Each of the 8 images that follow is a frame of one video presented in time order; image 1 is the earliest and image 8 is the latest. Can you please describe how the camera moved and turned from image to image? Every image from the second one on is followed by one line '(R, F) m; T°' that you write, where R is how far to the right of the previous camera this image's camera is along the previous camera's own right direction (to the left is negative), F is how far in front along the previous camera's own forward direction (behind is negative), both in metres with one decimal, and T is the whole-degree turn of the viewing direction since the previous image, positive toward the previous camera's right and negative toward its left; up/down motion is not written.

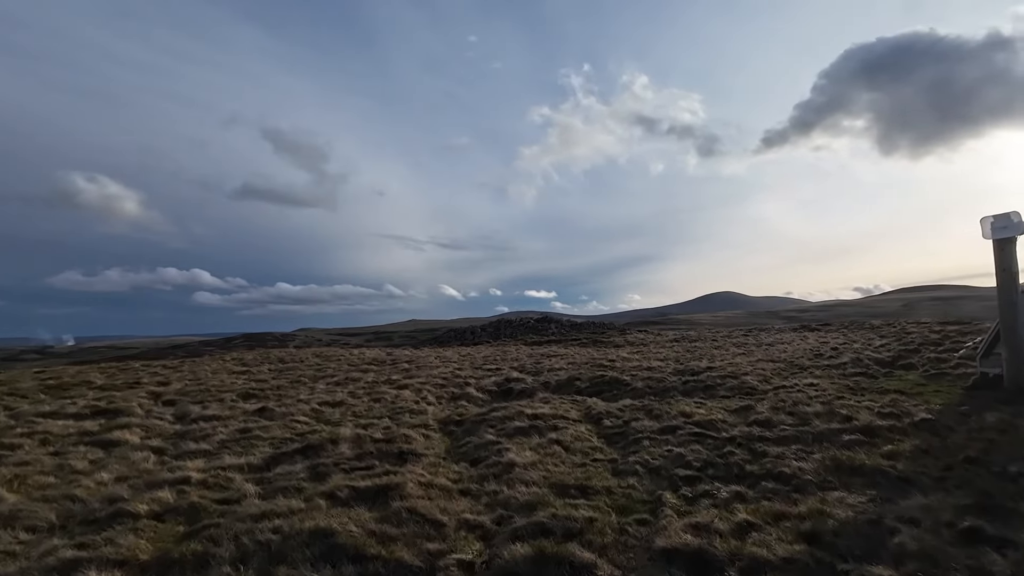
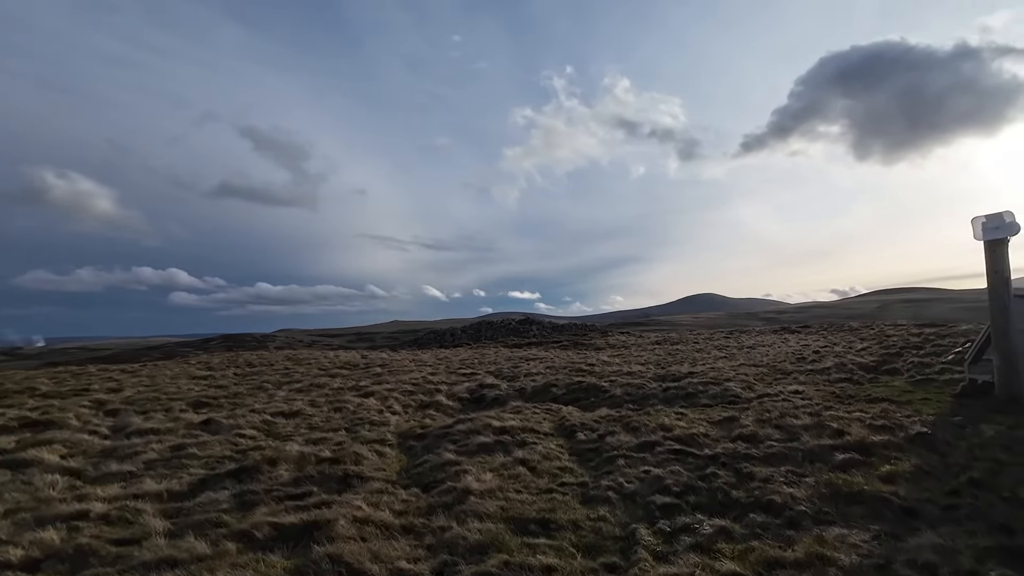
(+0.5, +1.2) m; +2°
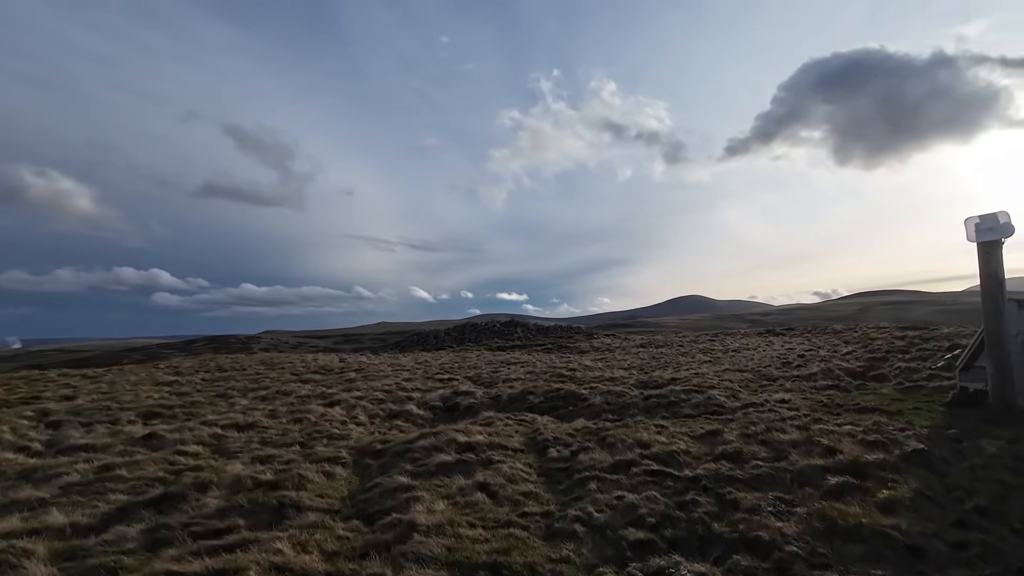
(+0.5, +1.1) m; +1°
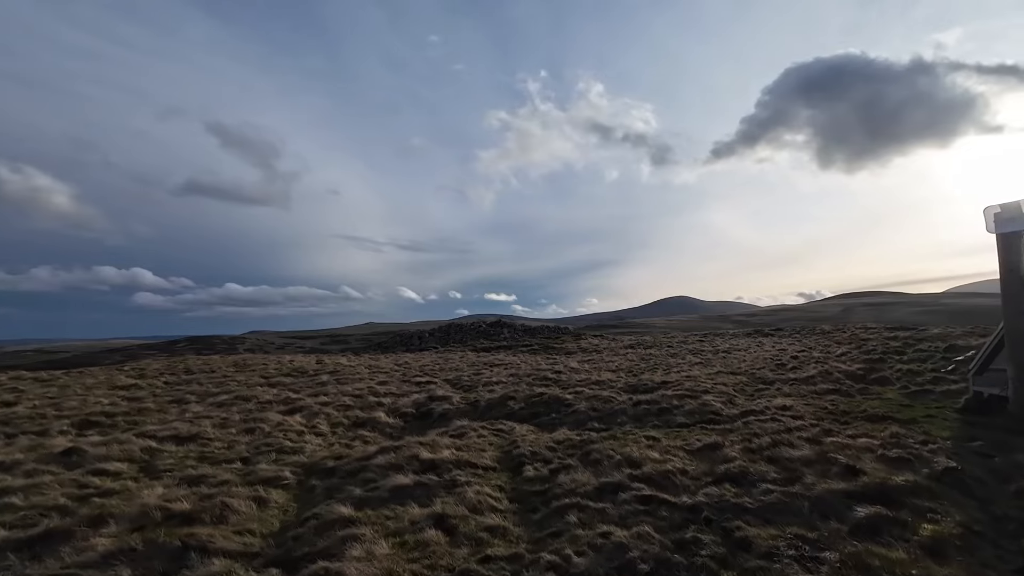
(+0.4, +1.7) m; +1°
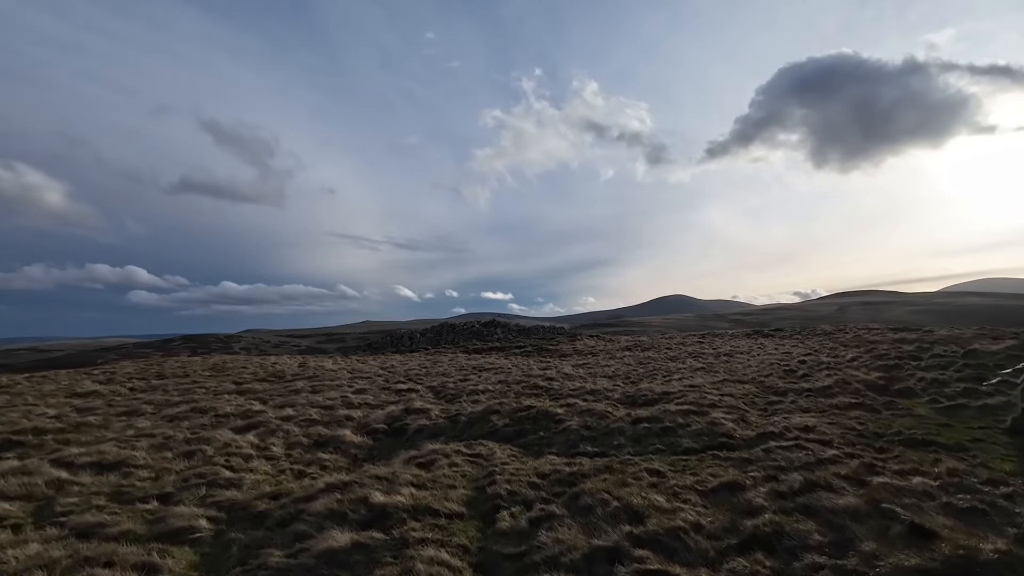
(+0.5, +2.2) m; 0°
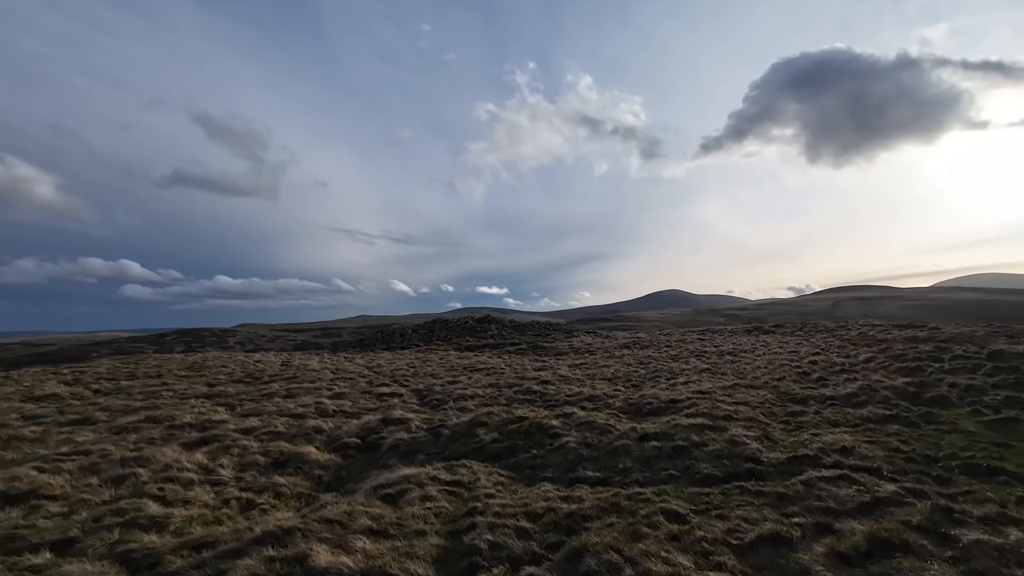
(+0.2, +2.1) m; 0°
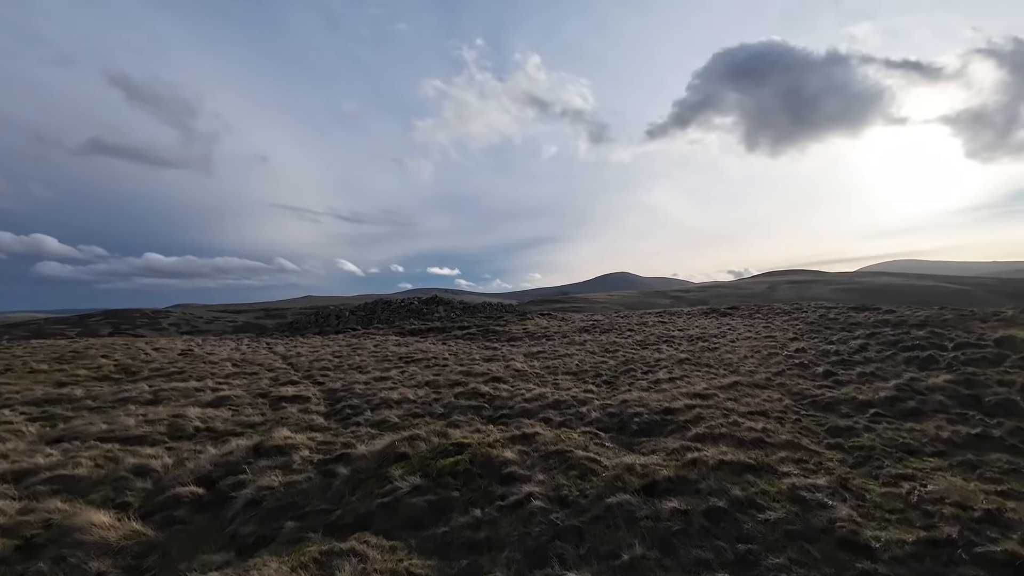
(+0.4, +5.5) m; +6°
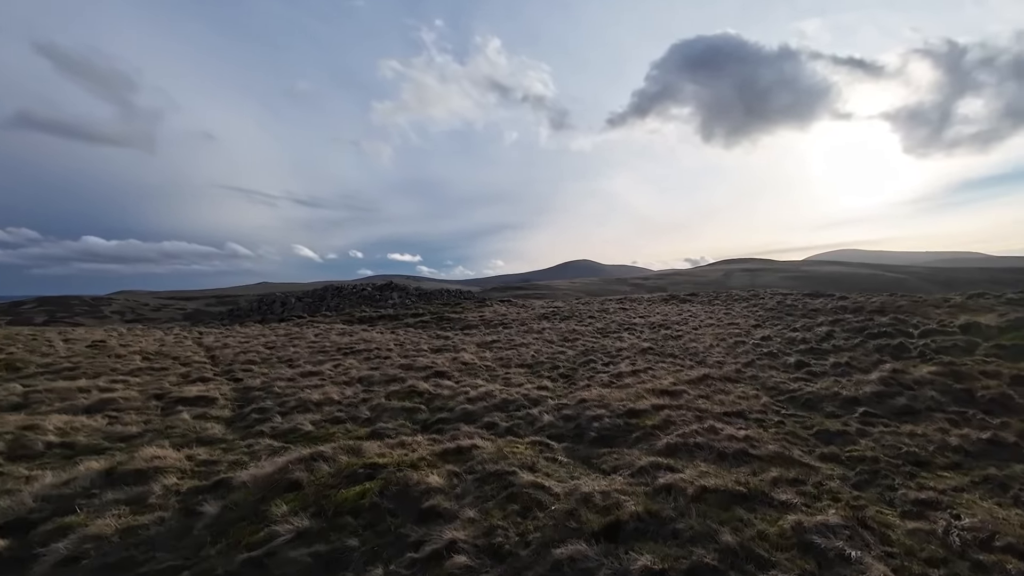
(+0.6, +2.4) m; +4°
